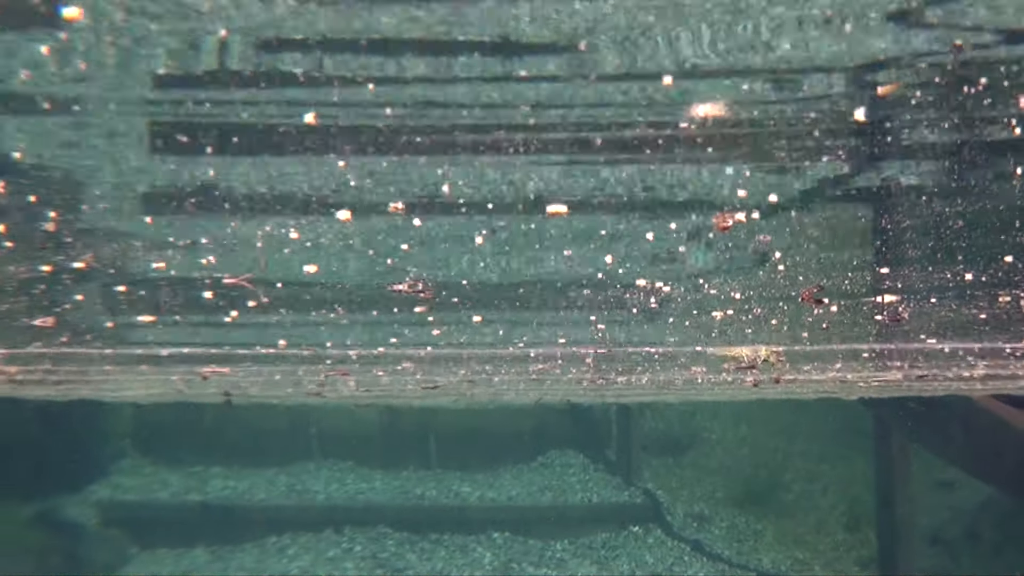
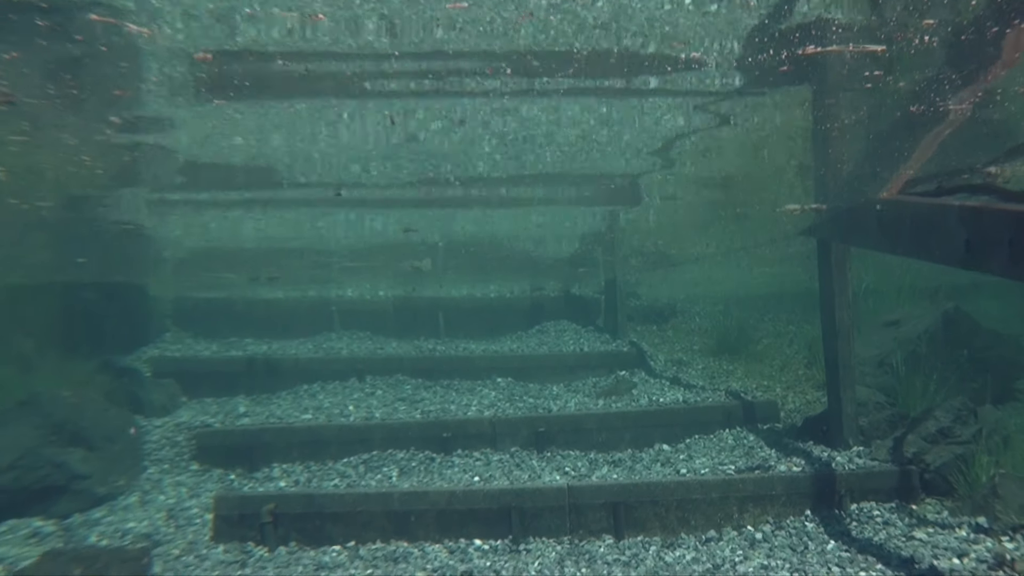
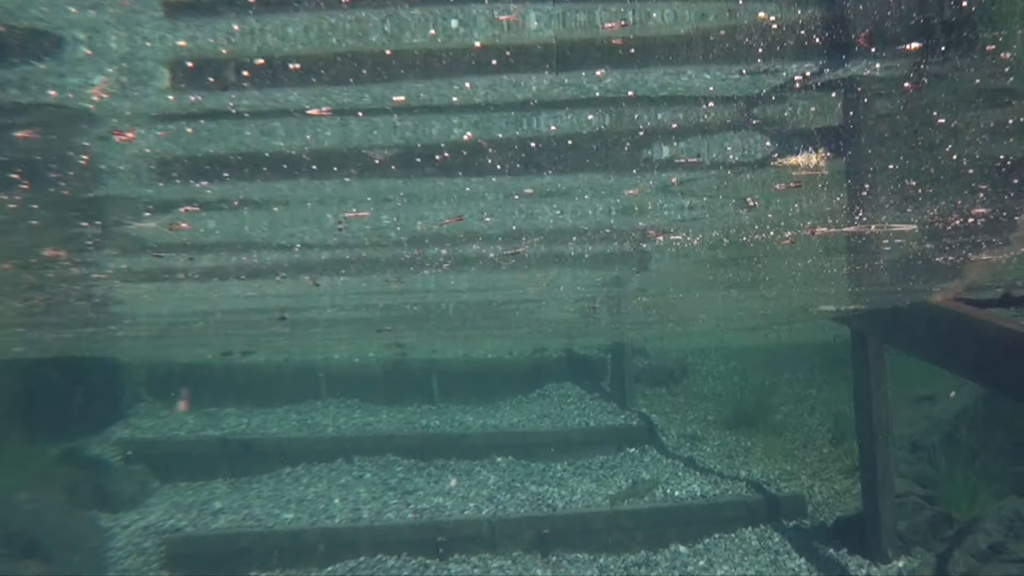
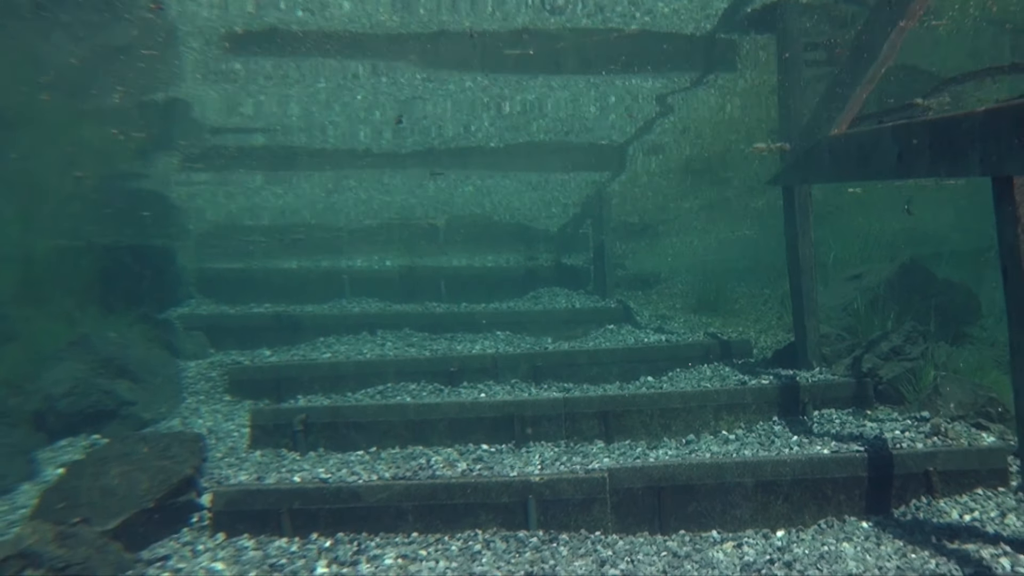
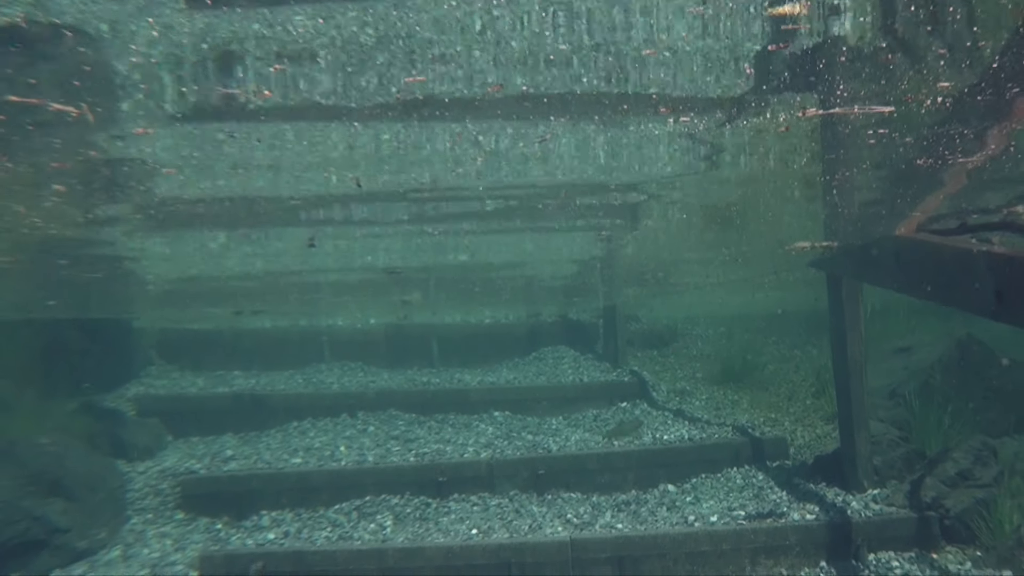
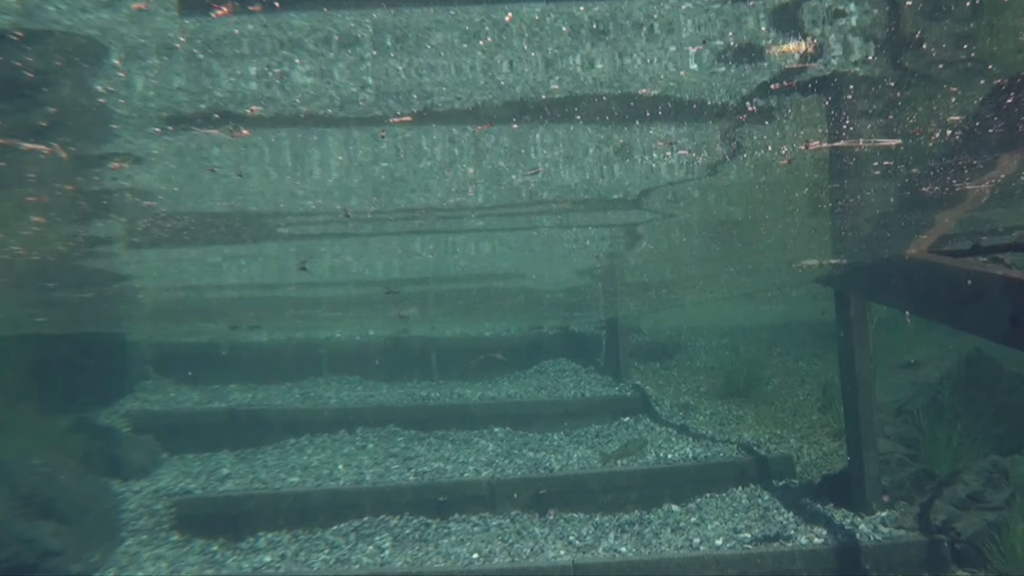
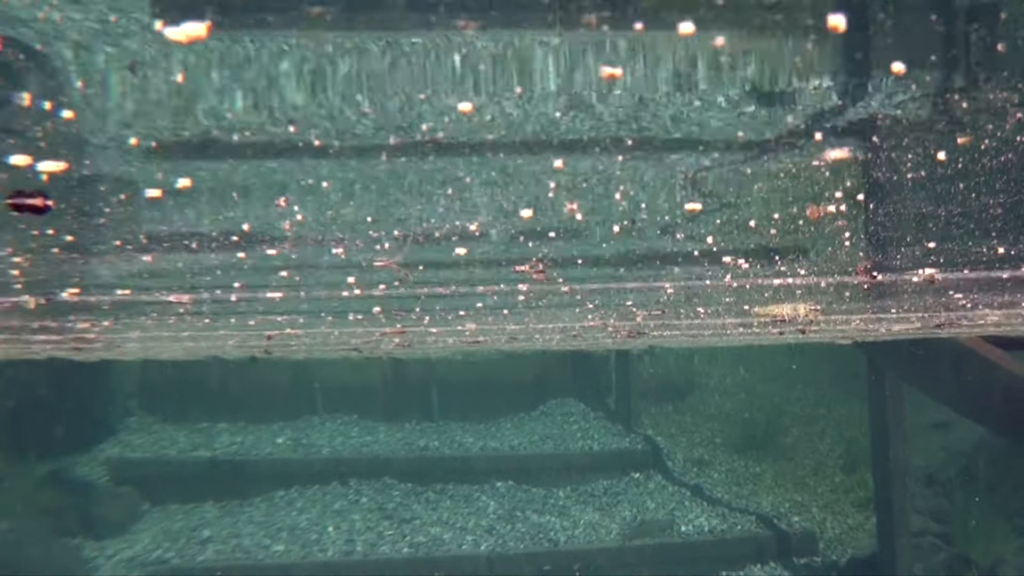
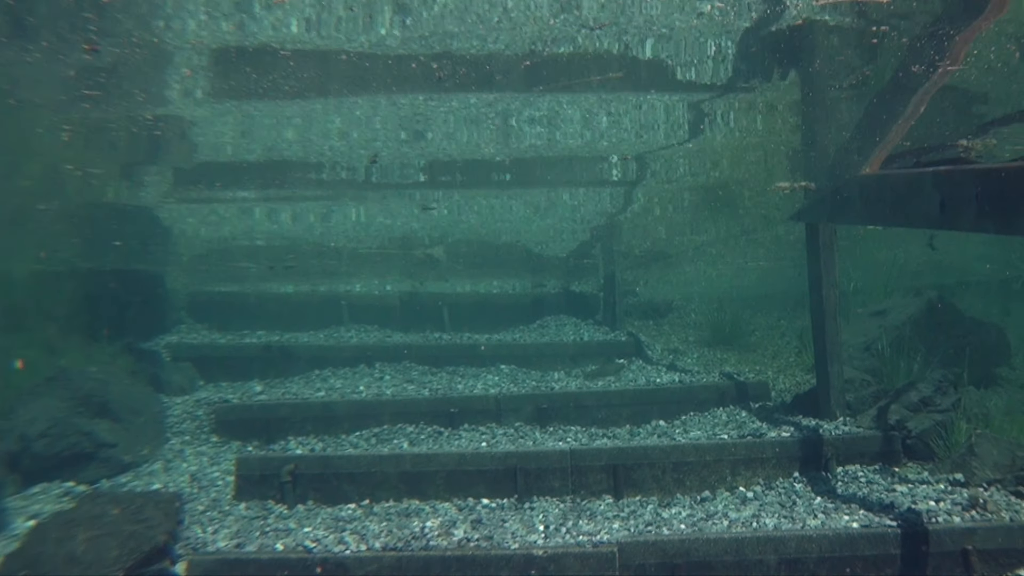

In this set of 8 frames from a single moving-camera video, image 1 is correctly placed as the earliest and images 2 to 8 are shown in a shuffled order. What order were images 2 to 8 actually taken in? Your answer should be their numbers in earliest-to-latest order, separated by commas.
7, 3, 6, 5, 2, 8, 4
